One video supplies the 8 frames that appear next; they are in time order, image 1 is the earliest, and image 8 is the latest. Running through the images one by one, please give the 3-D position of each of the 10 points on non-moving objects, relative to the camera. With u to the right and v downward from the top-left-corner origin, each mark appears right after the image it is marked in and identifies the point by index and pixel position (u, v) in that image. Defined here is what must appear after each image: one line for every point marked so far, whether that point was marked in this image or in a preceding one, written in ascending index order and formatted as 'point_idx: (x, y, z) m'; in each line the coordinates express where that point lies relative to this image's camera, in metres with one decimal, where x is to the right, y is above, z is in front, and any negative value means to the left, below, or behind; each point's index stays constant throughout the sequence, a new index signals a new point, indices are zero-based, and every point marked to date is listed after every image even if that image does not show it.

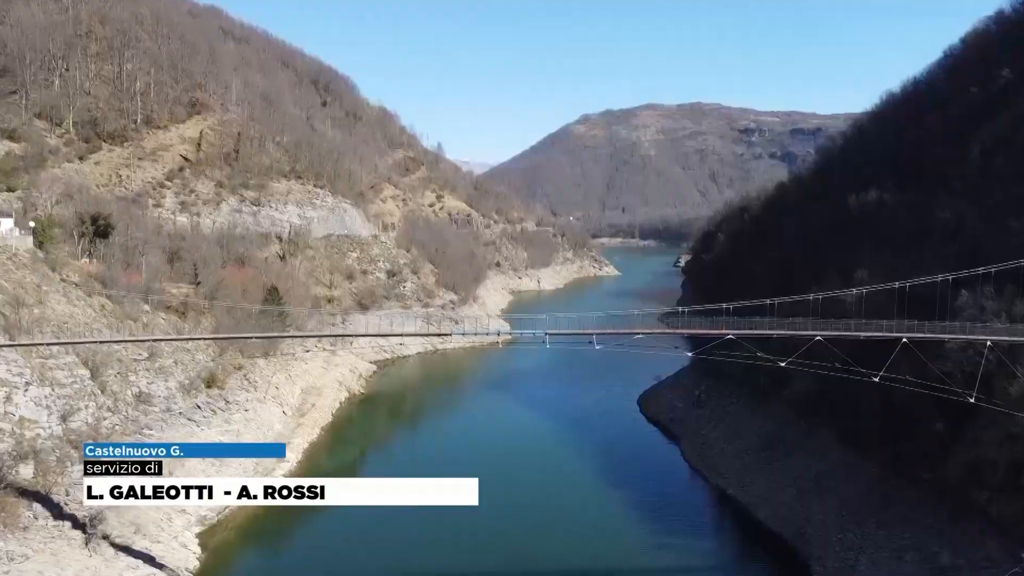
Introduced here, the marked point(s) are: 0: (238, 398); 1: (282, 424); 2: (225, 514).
0: (-5.8, -2.3, +16.6) m
1: (-5.1, -3.0, +18.0) m
2: (-4.9, -3.9, +14.0) m
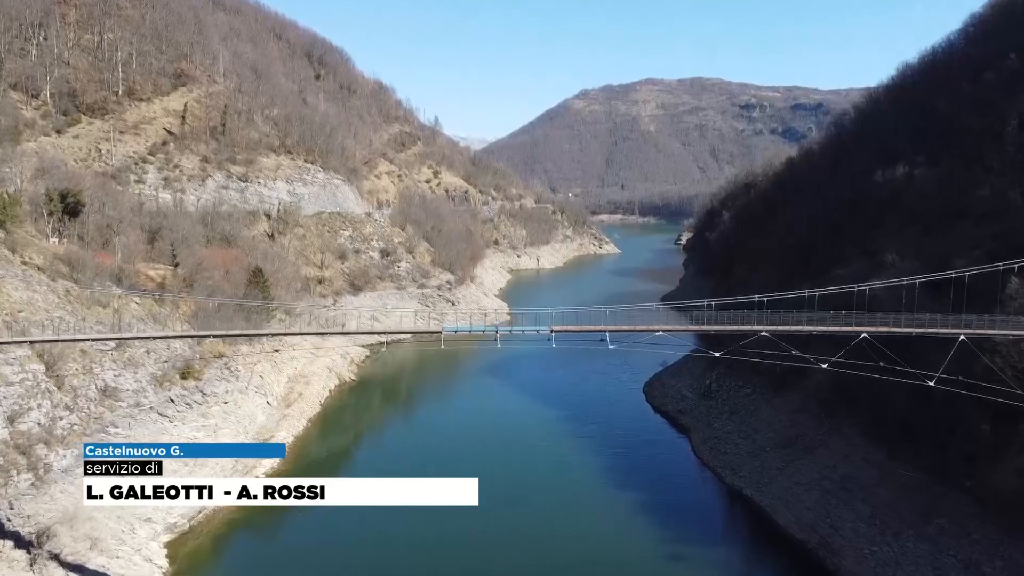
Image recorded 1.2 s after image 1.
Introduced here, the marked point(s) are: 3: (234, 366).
0: (-5.8, -2.0, +15.4) m
1: (-5.1, -2.7, +16.9) m
2: (-4.9, -3.6, +12.8) m
3: (-5.8, -1.8, +16.4) m
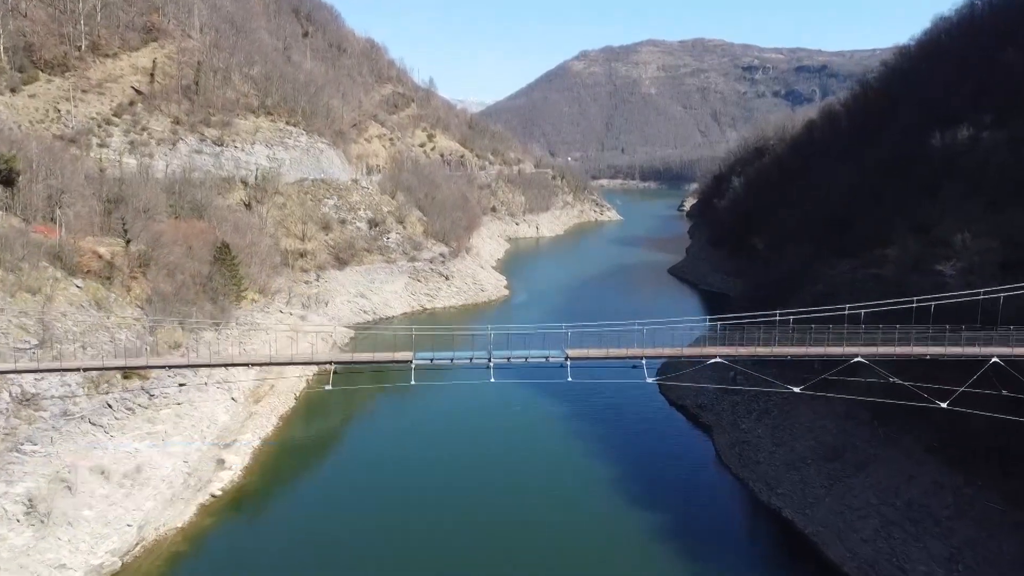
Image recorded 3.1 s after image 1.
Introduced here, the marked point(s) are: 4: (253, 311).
0: (-5.8, -1.7, +13.2) m
1: (-5.1, -2.3, +14.8) m
2: (-4.9, -3.5, +10.7) m
3: (-5.9, -1.5, +14.2) m
4: (-6.1, -0.5, +19.3) m
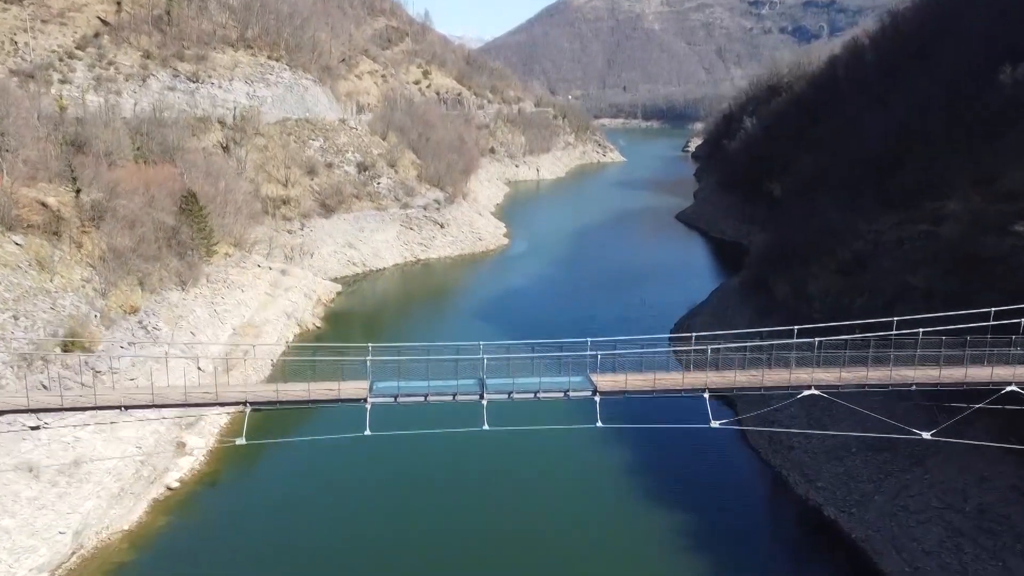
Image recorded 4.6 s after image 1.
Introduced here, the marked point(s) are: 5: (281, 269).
0: (-5.8, -1.1, +11.6) m
1: (-5.1, -1.7, +13.1) m
2: (-4.9, -3.1, +9.2) m
3: (-5.9, -0.9, +12.5) m
4: (-6.1, +0.5, +17.5) m
5: (-5.6, +0.5, +19.7) m
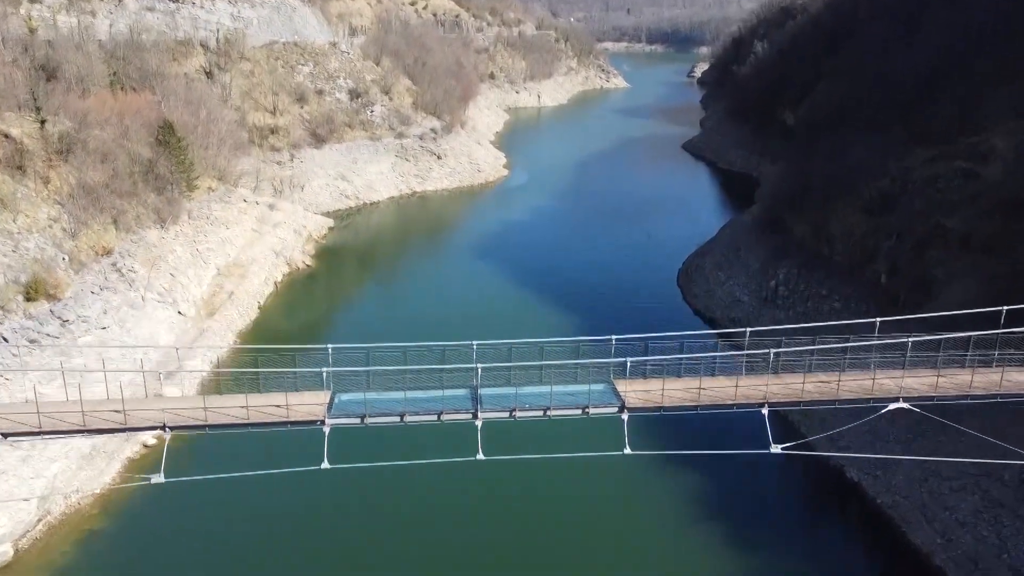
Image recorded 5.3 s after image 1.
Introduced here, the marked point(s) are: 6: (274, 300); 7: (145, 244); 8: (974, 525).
0: (-5.8, -0.4, +10.7) m
1: (-5.1, -0.8, +12.3) m
2: (-4.9, -2.5, +8.5) m
3: (-5.9, 0.0, +11.6) m
4: (-6.1, +1.8, +16.5) m
5: (-5.6, +1.9, +18.7) m
6: (-4.8, -0.3, +16.4) m
7: (-6.1, +0.7, +13.6) m
8: (+4.6, -2.4, +8.1) m
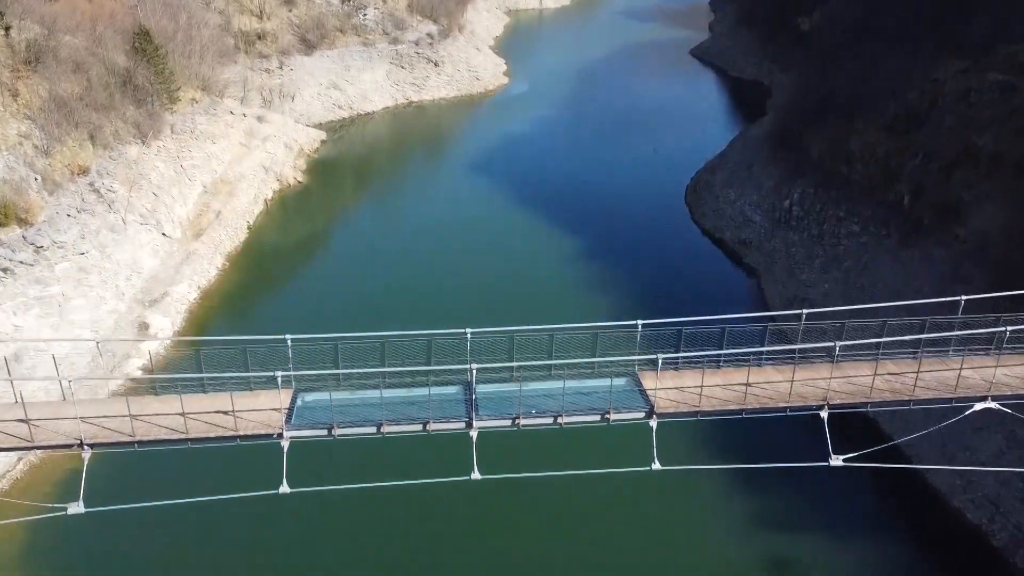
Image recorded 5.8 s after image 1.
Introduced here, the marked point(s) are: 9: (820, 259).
0: (-5.8, +0.6, +10.1) m
1: (-5.1, +0.4, +11.7) m
2: (-4.9, -1.8, +8.2) m
3: (-5.8, +1.0, +11.0) m
4: (-6.1, +3.4, +15.6) m
5: (-5.6, +3.7, +17.8) m
6: (-4.8, +1.3, +15.7) m
7: (-6.1, +2.0, +12.9) m
8: (+4.6, -1.7, +7.7) m
9: (+4.4, +0.4, +11.7) m
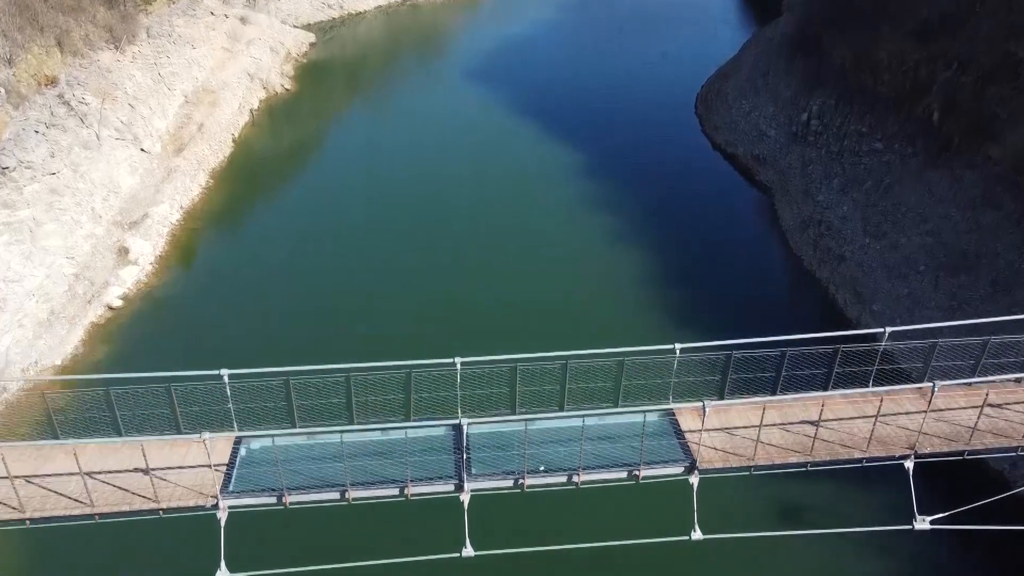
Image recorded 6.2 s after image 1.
0: (-5.8, +1.5, +9.4) m
1: (-5.1, +1.4, +11.1) m
2: (-4.9, -1.1, +7.8) m
3: (-5.8, +2.0, +10.2) m
4: (-6.1, +4.9, +14.6) m
5: (-5.6, +5.5, +16.6) m
6: (-4.8, +2.9, +14.9) m
7: (-6.1, +3.2, +12.0) m
8: (+4.6, -1.1, +7.4) m
9: (+4.4, +1.5, +11.0) m
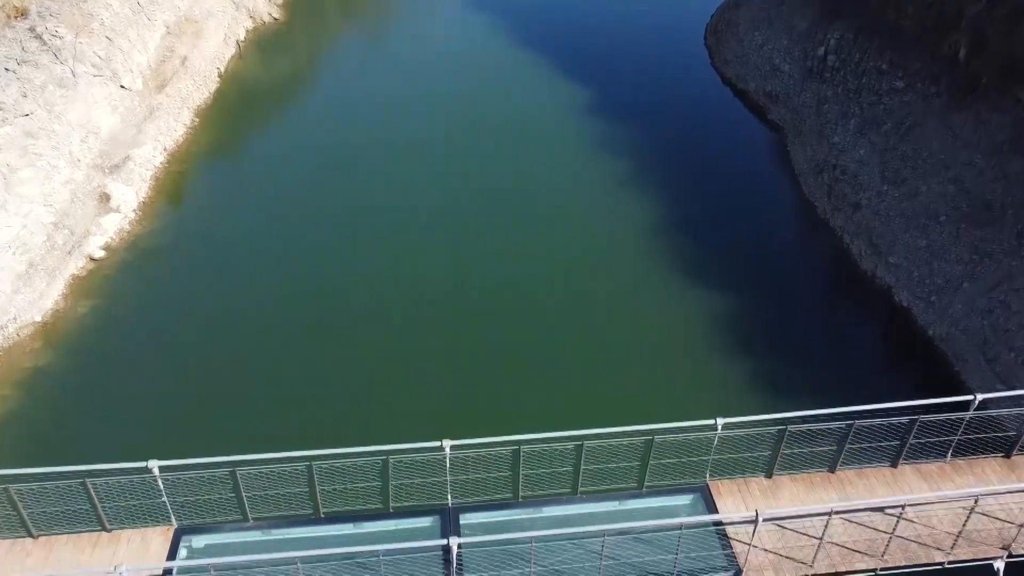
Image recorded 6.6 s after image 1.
0: (-5.8, +2.0, +8.9) m
1: (-5.1, +2.2, +10.5) m
2: (-4.9, -0.7, +7.5) m
3: (-5.8, +2.6, +9.6) m
4: (-6.1, +5.9, +13.7) m
5: (-5.6, +6.7, +15.7) m
6: (-4.8, +3.9, +14.2) m
7: (-6.1, +4.0, +11.3) m
8: (+4.6, -0.7, +7.0) m
9: (+4.4, +2.2, +10.5) m
